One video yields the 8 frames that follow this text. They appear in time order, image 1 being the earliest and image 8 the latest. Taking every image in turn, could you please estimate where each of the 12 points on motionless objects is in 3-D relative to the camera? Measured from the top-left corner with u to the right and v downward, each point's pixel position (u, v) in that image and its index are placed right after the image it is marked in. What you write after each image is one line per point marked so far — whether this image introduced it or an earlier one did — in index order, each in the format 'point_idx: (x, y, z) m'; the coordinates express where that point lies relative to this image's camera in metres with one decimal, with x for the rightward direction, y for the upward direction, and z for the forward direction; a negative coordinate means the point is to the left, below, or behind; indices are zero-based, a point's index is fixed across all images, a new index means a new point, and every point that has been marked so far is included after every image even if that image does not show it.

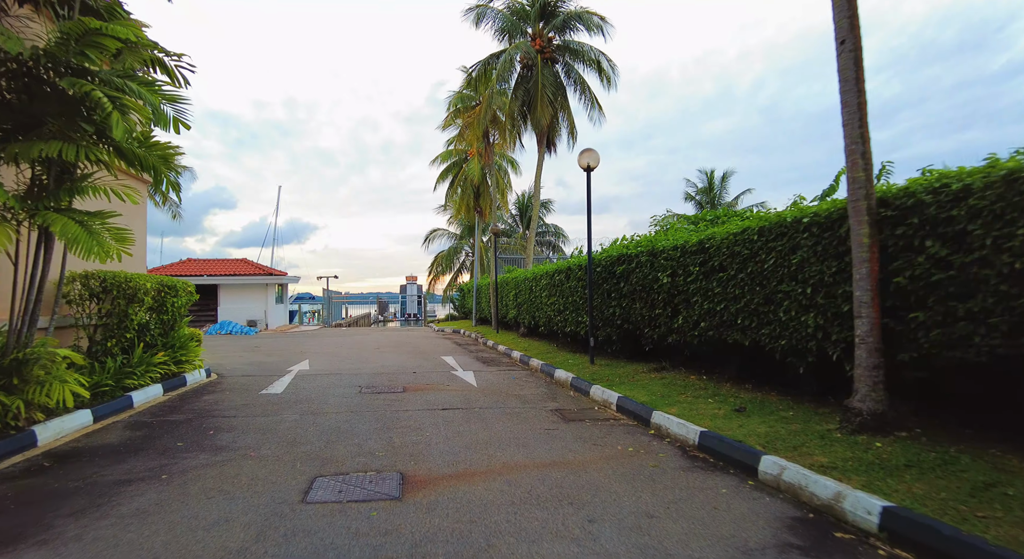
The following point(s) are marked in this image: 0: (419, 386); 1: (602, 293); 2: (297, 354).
0: (-1.6, -1.8, +8.3) m
1: (+1.7, -0.3, +9.3) m
2: (-5.8, -2.0, +13.3) m
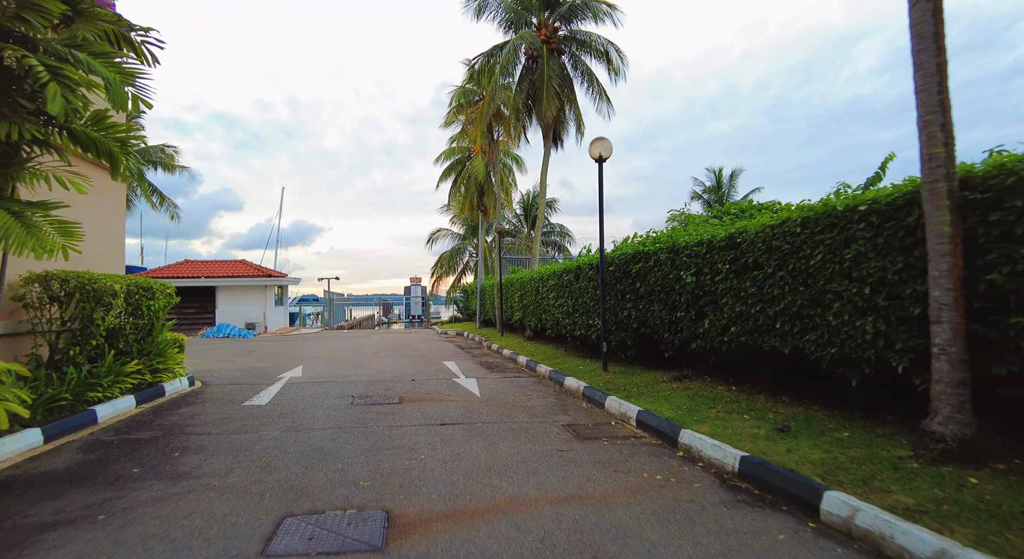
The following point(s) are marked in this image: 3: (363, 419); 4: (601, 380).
0: (-1.5, -1.8, +7.6) m
1: (+1.8, -0.3, +8.6) m
2: (-5.7, -2.1, +12.7) m
3: (-1.9, -1.7, +6.1) m
4: (+1.4, -1.6, +7.9) m
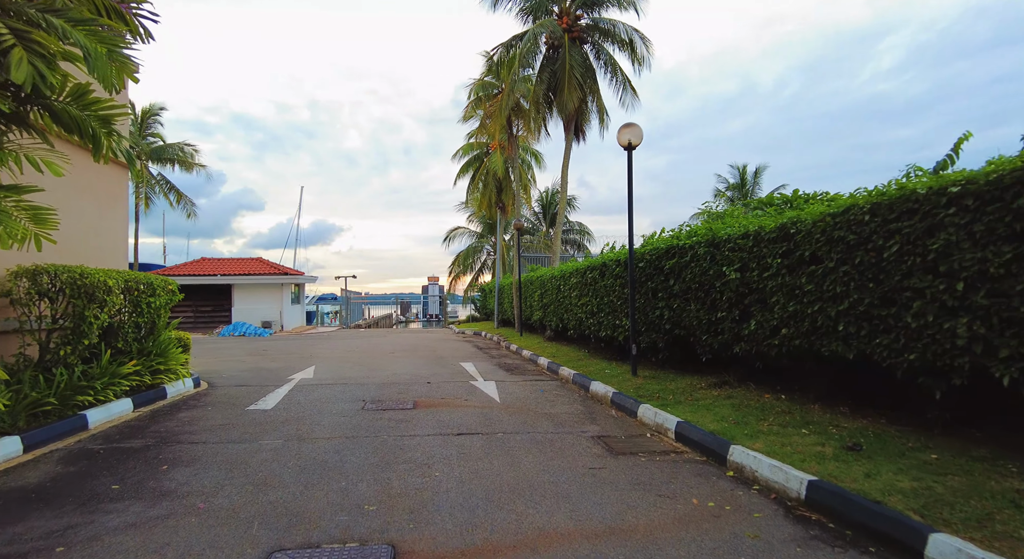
0: (-1.2, -1.8, +7.1) m
1: (+2.2, -0.2, +7.9) m
2: (-5.2, -2.0, +12.3) m
3: (-1.6, -1.7, +5.6) m
4: (+1.8, -1.6, +7.3) m
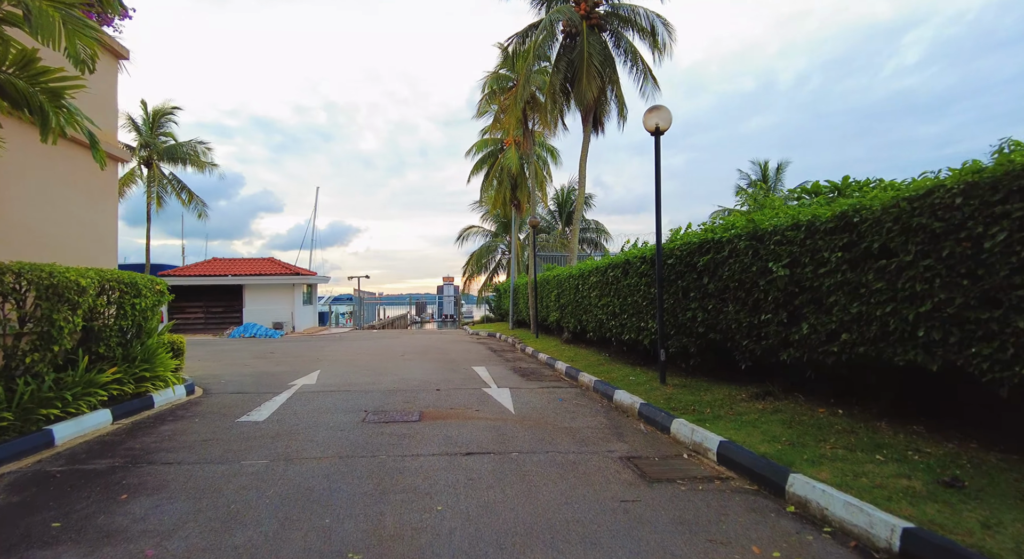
0: (-1.0, -1.7, +6.5) m
1: (+2.4, -0.2, +7.2) m
2: (-4.8, -2.0, +11.8) m
3: (-1.4, -1.7, +5.0) m
4: (+2.0, -1.6, +6.6) m
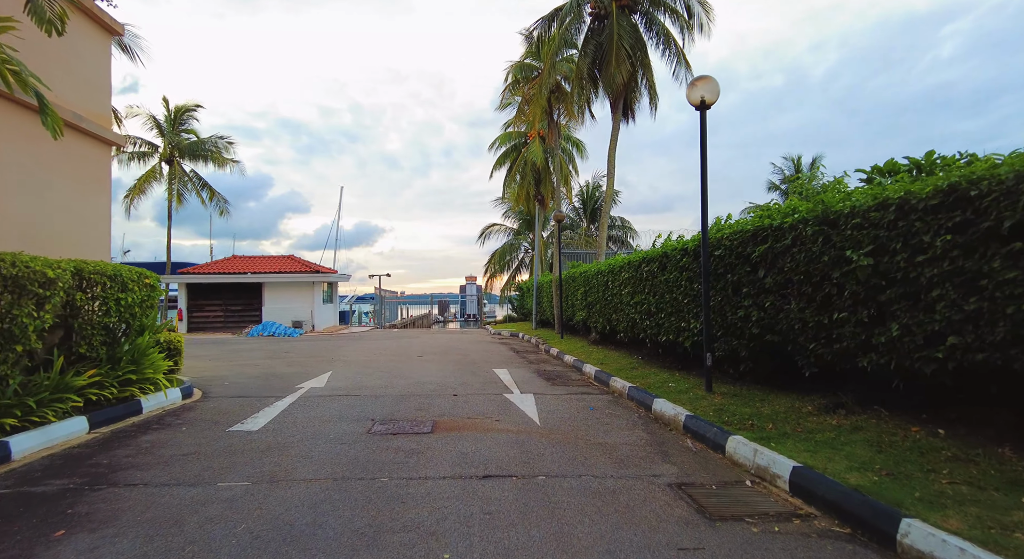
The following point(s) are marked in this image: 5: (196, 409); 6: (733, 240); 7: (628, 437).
0: (-0.7, -1.7, +5.7) m
1: (+2.7, -0.1, +6.3) m
2: (-4.3, -1.9, +11.2) m
3: (-1.2, -1.6, +4.3) m
4: (+2.3, -1.5, +5.7) m
5: (-4.0, -1.6, +6.2) m
6: (+2.8, +0.5, +6.1) m
7: (+1.2, -1.7, +5.2) m
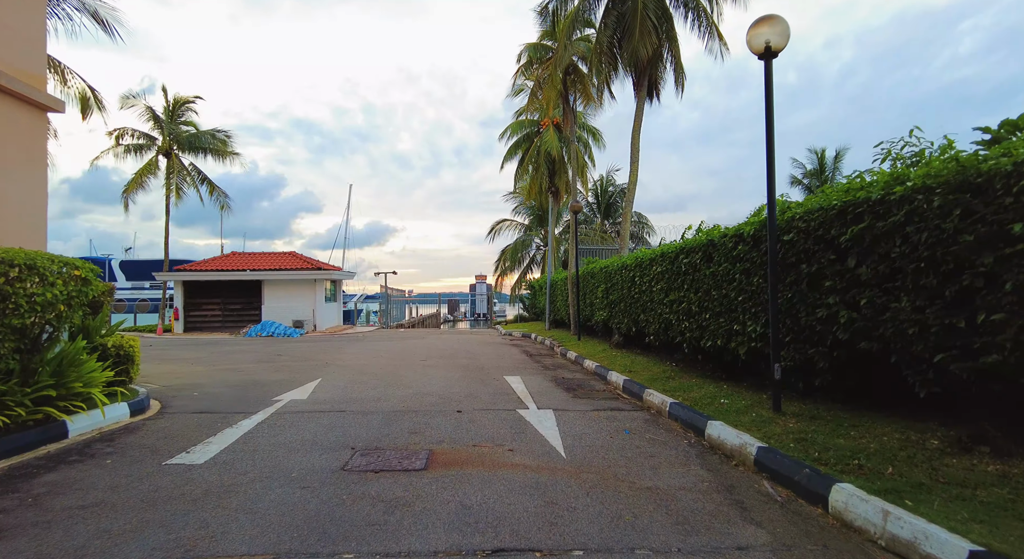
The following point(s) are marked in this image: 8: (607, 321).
0: (-0.5, -1.6, +4.5) m
1: (+2.9, 0.0, +5.0) m
2: (-4.0, -1.8, +10.0) m
3: (-1.1, -1.5, +3.1) m
4: (+2.4, -1.4, +4.4) m
5: (-3.8, -1.5, +5.0) m
6: (+2.9, +0.6, +4.8) m
7: (+1.4, -1.6, +4.0) m
8: (+2.3, -1.0, +11.6) m
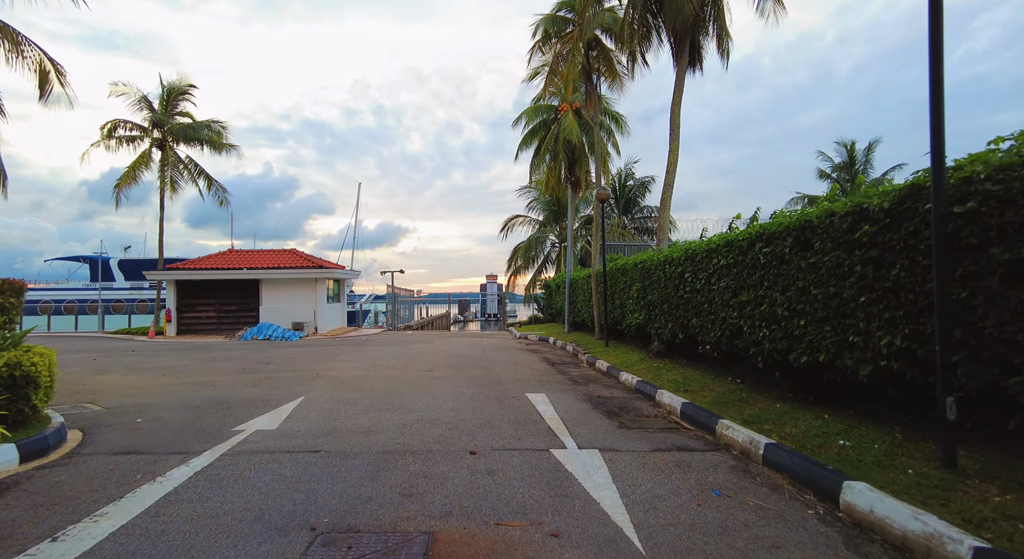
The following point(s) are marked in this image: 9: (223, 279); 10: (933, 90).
0: (-0.2, -1.5, +2.9) m
1: (+3.2, 0.0, +3.3) m
2: (-3.6, -1.8, +8.5) m
3: (-0.9, -1.5, +1.5) m
4: (+2.7, -1.3, +2.7) m
5: (-3.5, -1.5, +3.5) m
6: (+3.2, +0.6, +3.2) m
7: (+1.7, -1.5, +2.3) m
8: (+2.7, -0.9, +9.9) m
9: (-11.3, 0.0, +19.2) m
10: (+3.0, +1.3, +3.4) m
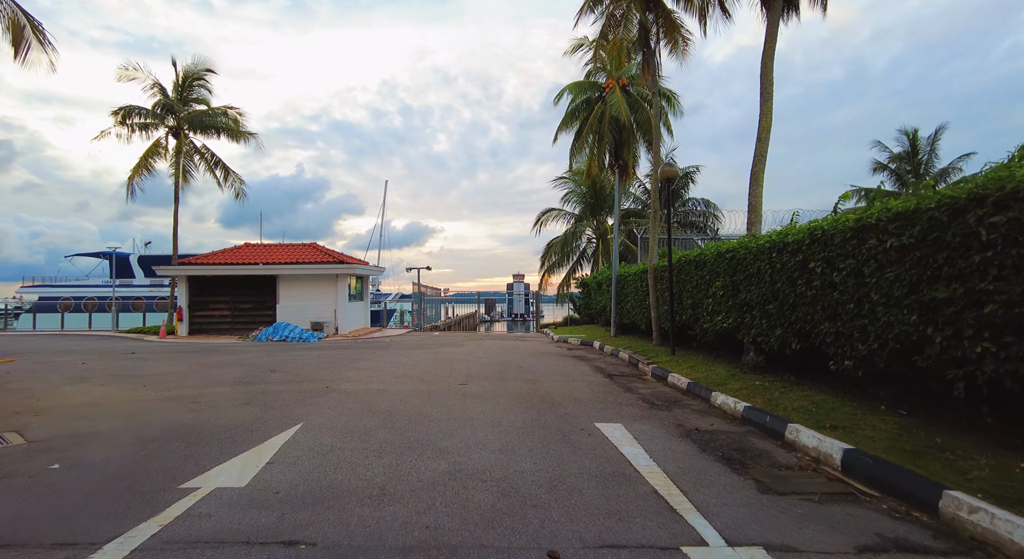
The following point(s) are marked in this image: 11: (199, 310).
0: (+0.3, -1.4, +1.0) m
1: (+3.7, +0.1, +1.2) m
2: (-2.8, -1.6, +6.8) m
3: (-0.4, -1.3, -0.4) m
4: (+3.2, -1.2, +0.7) m
5: (-3.0, -1.4, +1.8) m
6: (+3.7, +0.8, +1.1) m
7: (+2.1, -1.4, +0.3) m
8: (+3.5, -0.8, +7.9) m
9: (-10.0, +0.2, +17.8) m
10: (+3.5, +1.4, +1.3) m
11: (-11.5, -1.1, +18.0) m
